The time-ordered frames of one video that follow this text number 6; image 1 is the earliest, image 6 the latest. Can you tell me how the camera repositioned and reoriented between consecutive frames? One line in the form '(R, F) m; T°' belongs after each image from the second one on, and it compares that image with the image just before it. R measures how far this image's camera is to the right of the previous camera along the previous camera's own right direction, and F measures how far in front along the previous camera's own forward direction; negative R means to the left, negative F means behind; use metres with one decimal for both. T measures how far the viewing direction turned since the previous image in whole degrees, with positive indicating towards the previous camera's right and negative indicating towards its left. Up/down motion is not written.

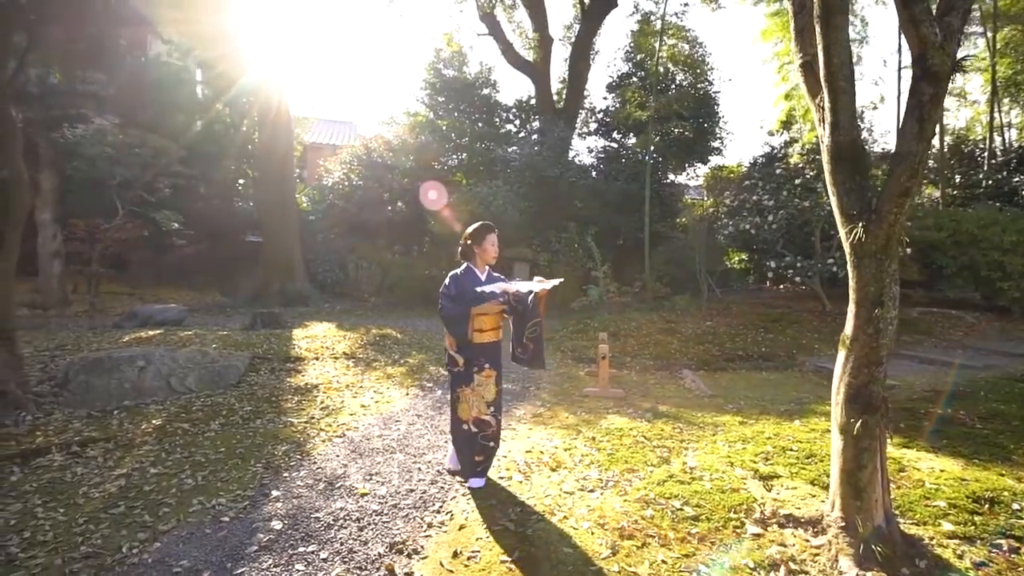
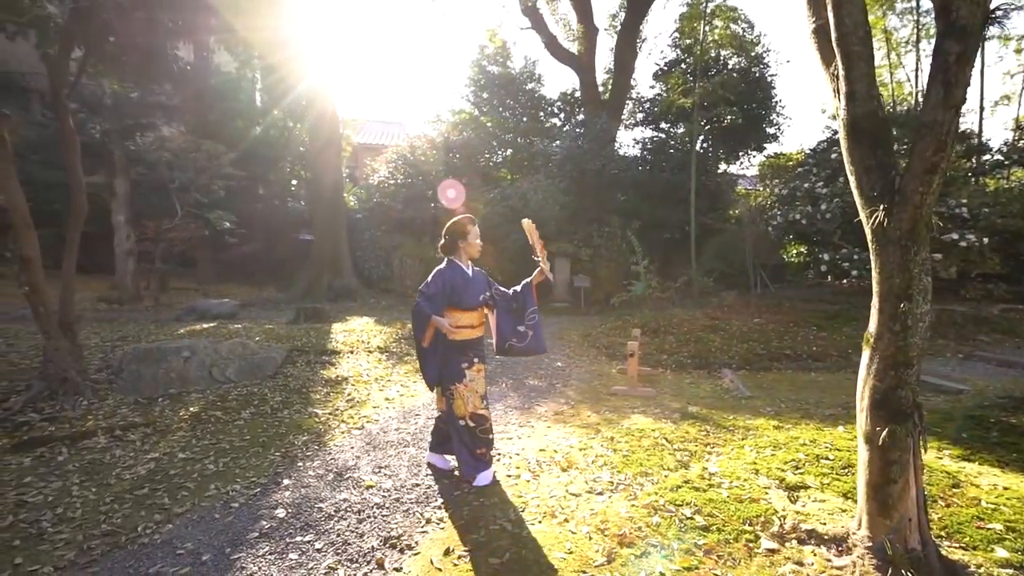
(+0.4, +0.1) m; -6°
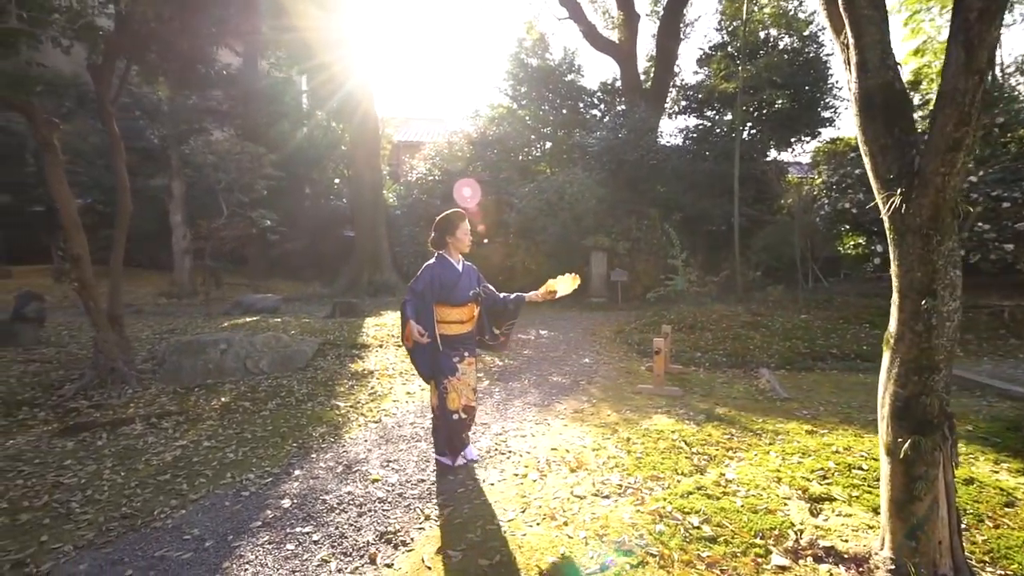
(+0.3, +0.1) m; -5°
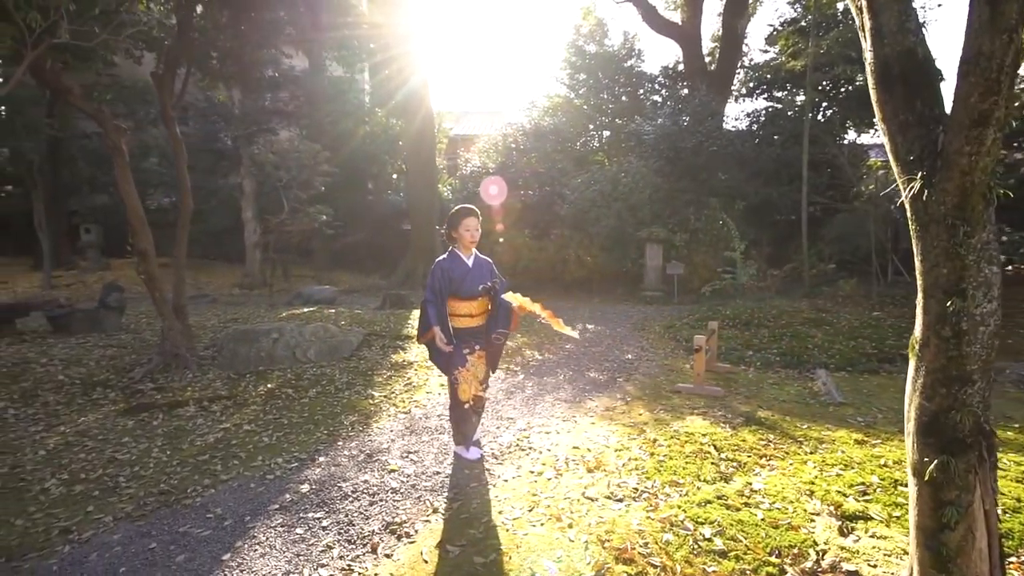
(+0.4, +0.1) m; -7°
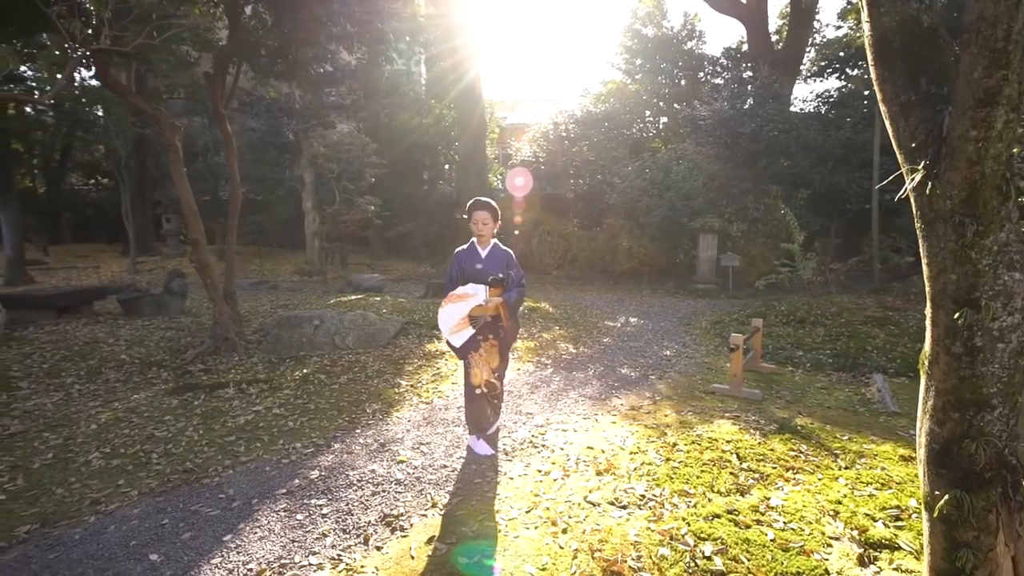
(+0.4, +0.1) m; -7°
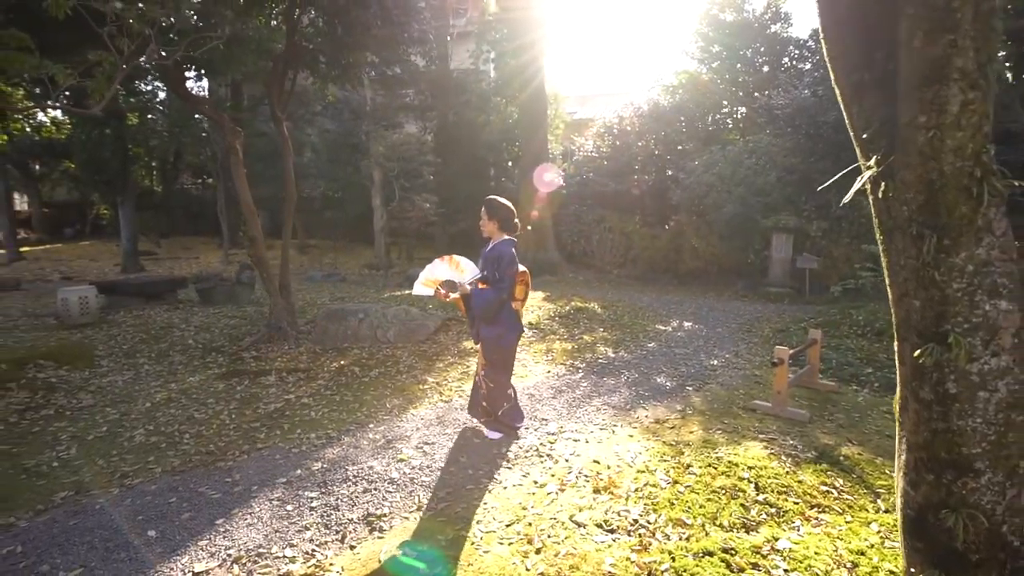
(+0.5, +0.2) m; -9°
